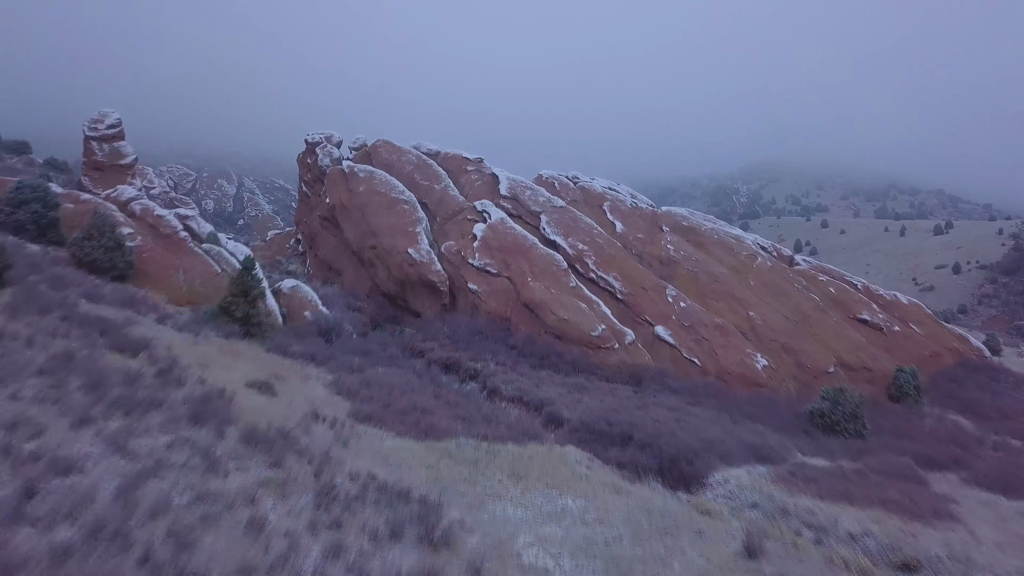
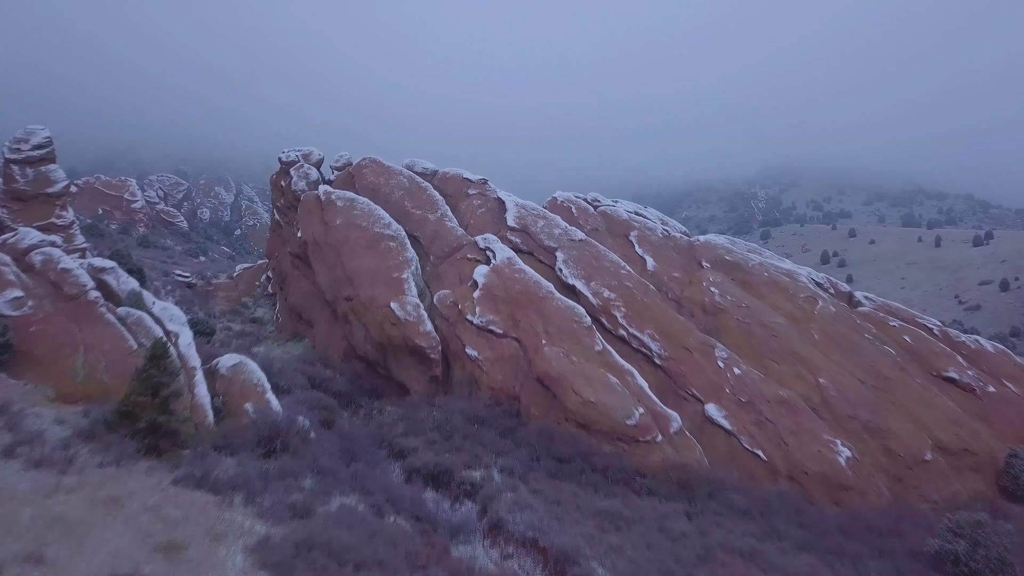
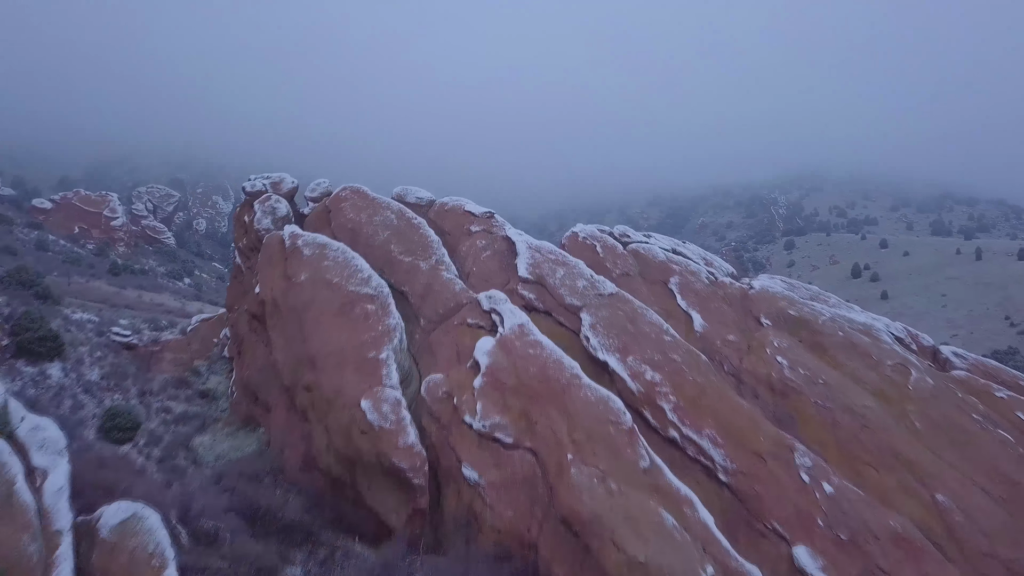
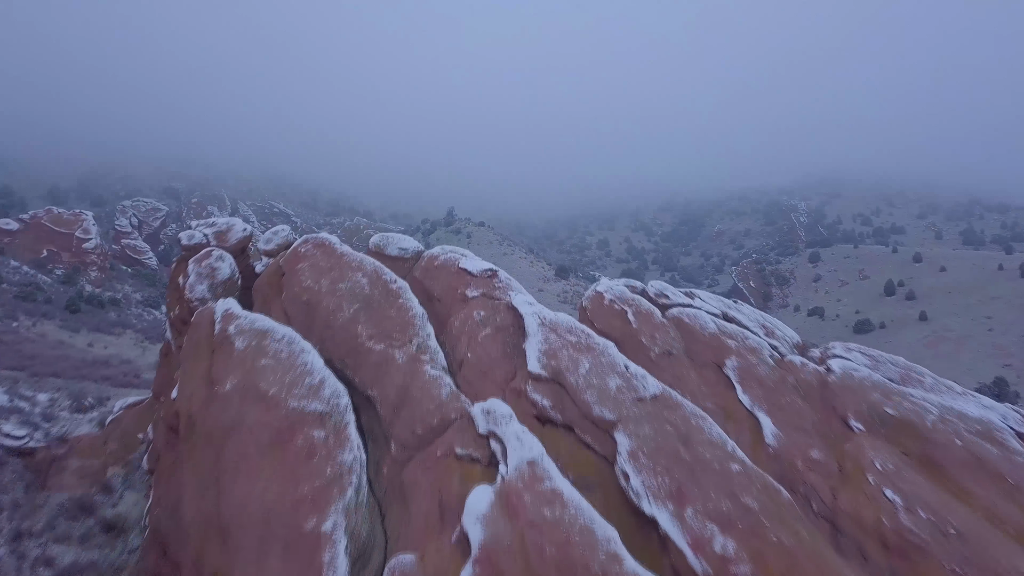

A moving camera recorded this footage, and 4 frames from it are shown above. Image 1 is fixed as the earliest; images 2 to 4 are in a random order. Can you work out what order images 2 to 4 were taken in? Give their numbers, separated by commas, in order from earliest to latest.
2, 3, 4
